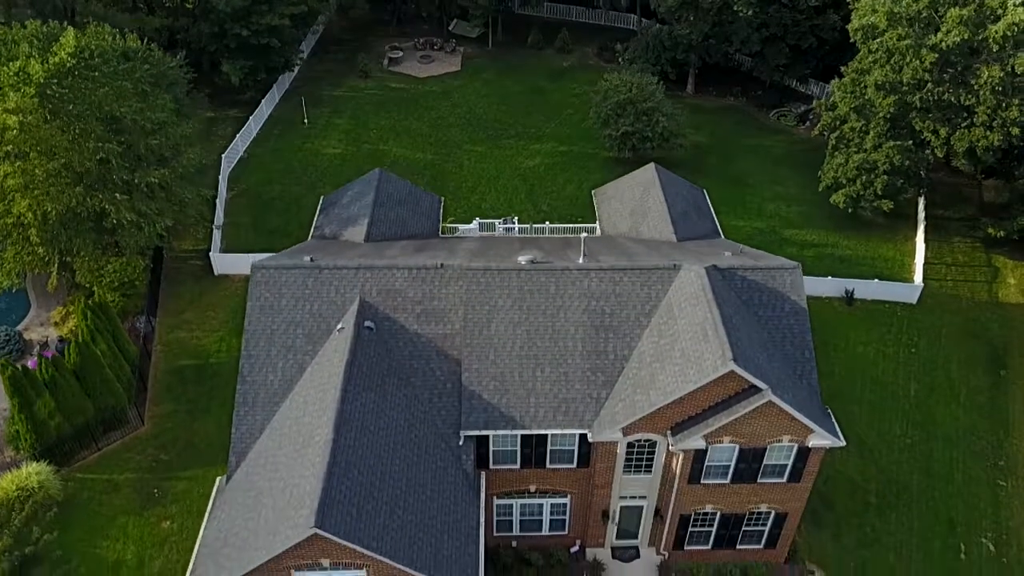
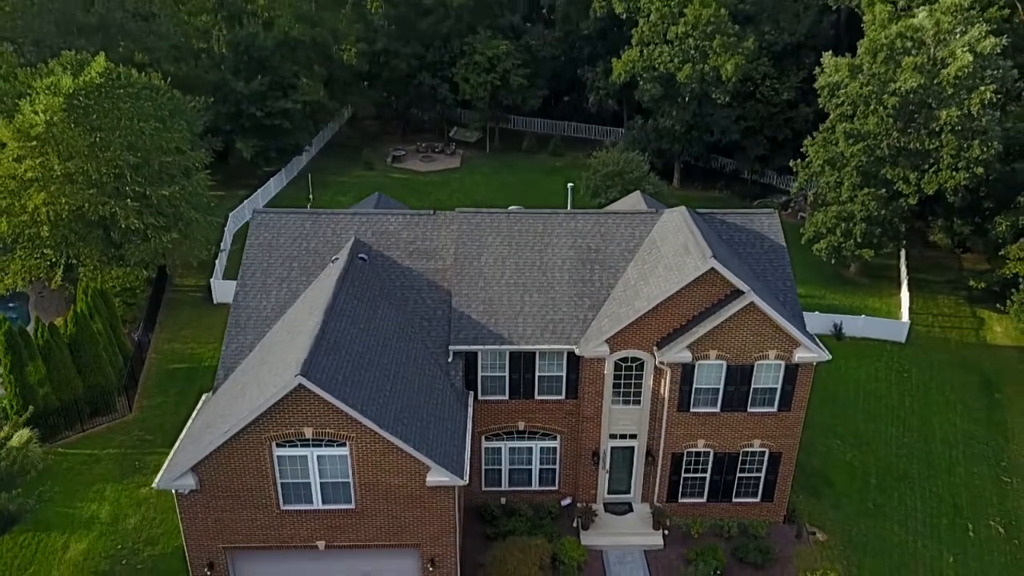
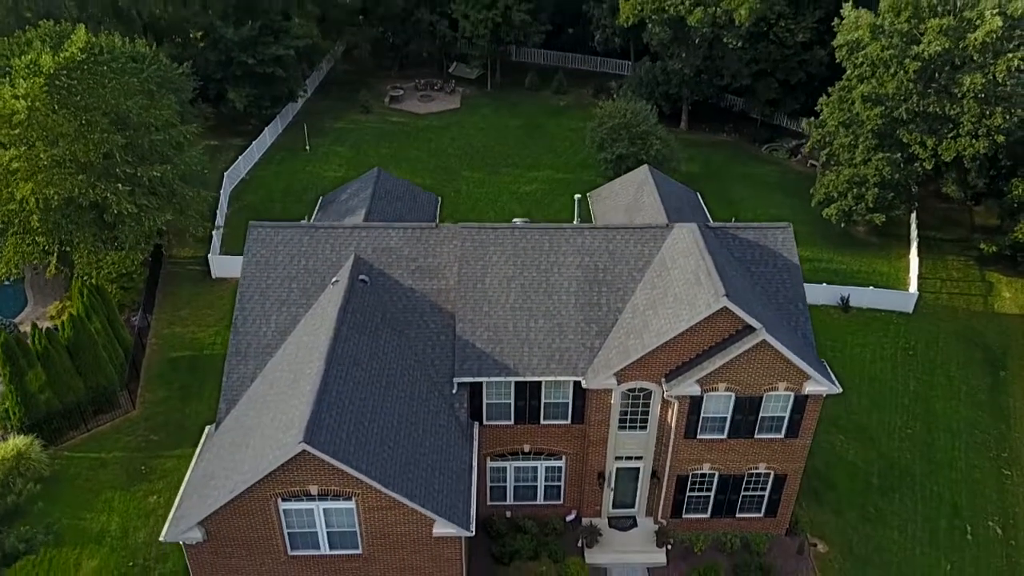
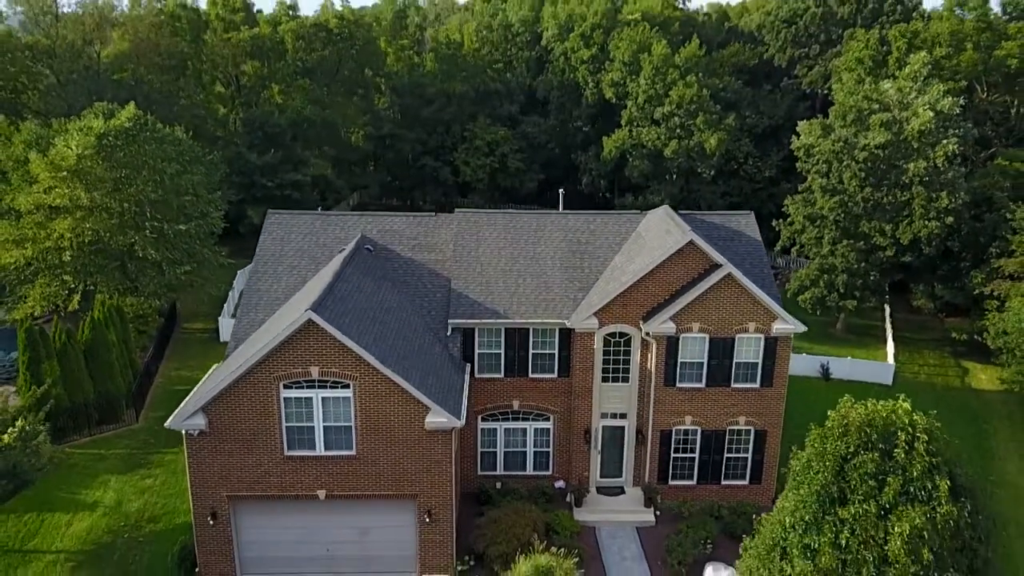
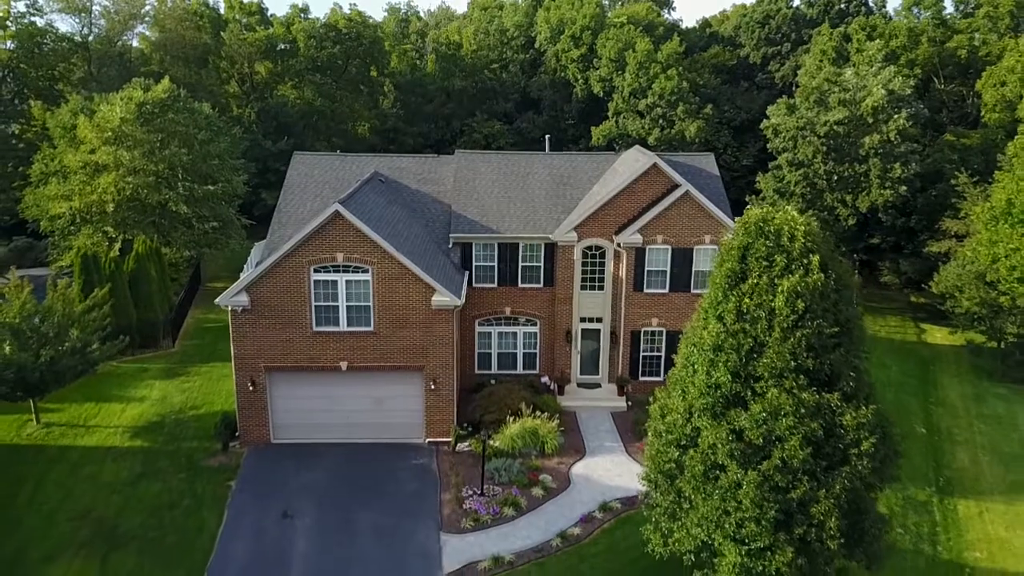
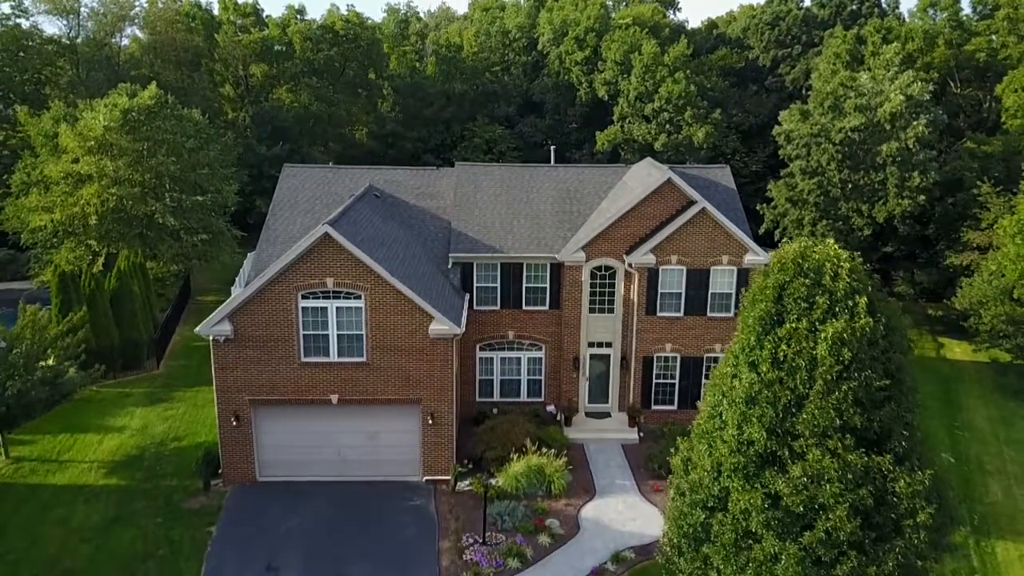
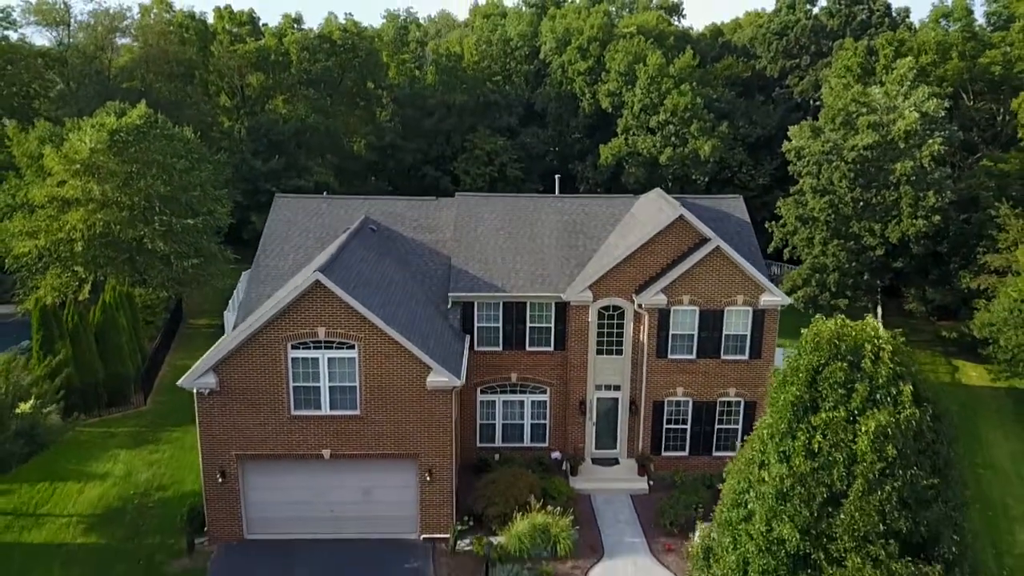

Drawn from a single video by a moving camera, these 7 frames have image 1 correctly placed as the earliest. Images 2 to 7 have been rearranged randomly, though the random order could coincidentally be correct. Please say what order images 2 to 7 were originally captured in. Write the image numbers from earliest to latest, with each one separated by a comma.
3, 2, 4, 7, 6, 5
